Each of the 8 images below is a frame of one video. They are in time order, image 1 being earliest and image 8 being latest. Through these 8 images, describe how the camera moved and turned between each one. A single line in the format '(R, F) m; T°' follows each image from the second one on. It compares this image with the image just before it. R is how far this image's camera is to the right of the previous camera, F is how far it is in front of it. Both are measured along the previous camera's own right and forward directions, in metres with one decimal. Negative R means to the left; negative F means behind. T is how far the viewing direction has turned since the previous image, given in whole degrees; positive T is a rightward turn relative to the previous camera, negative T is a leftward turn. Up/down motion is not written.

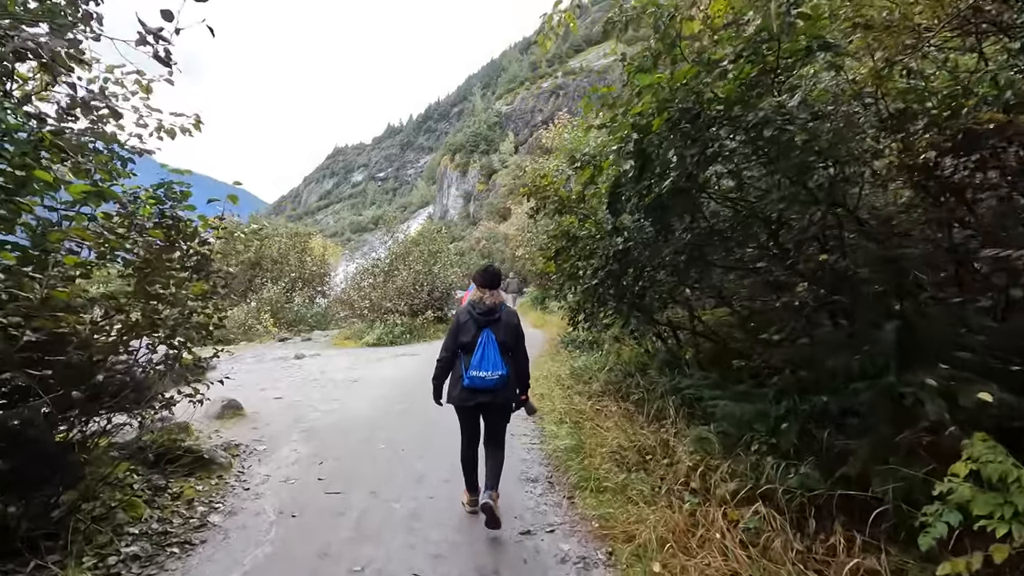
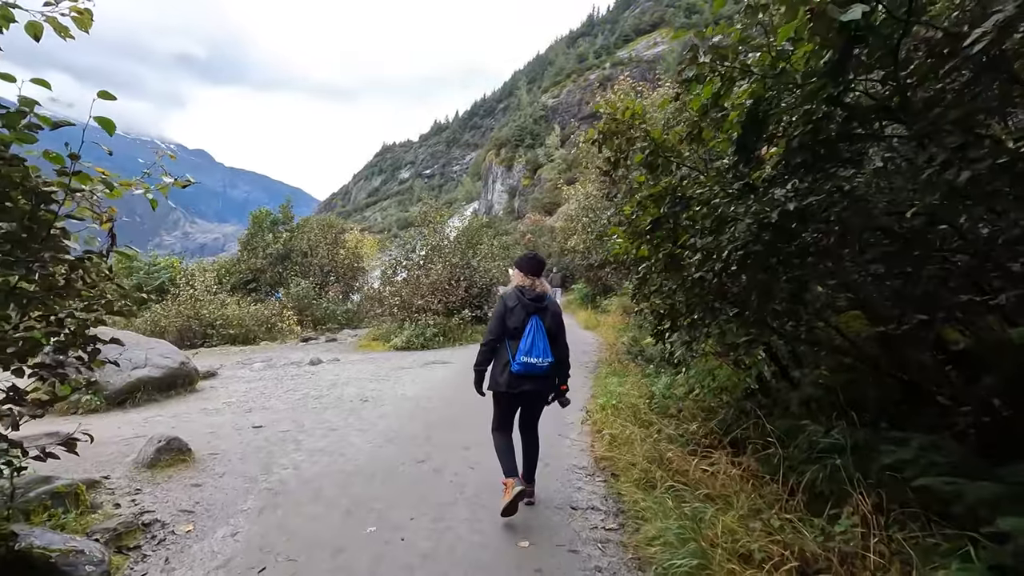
(-0.2, +2.3) m; -5°
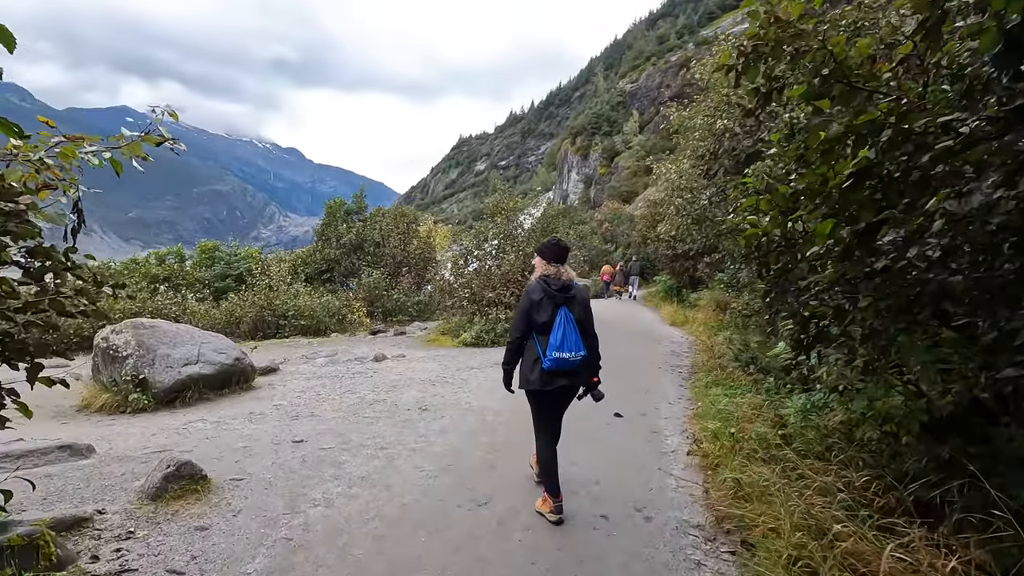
(-0.1, +1.2) m; -8°
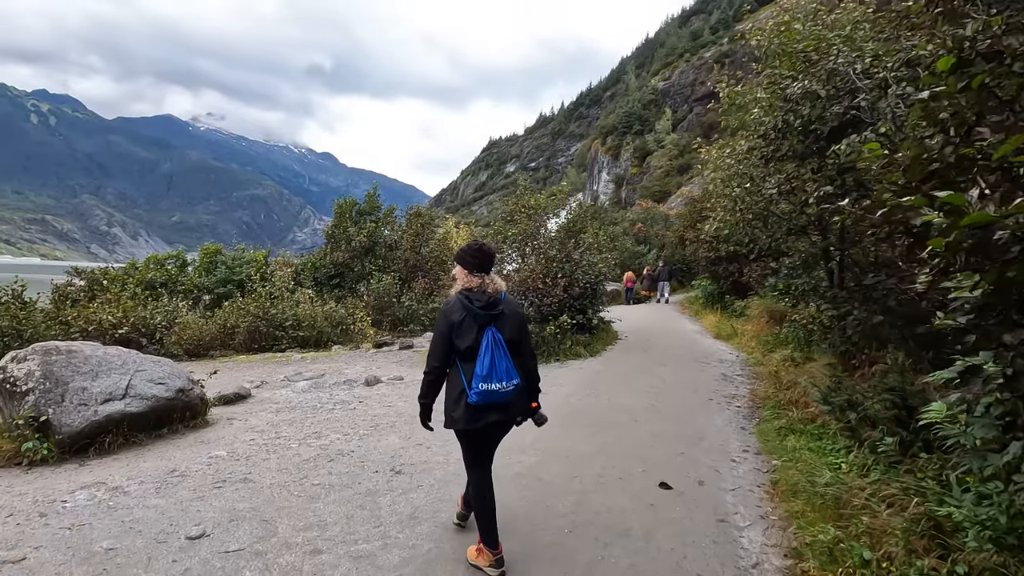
(+0.2, +1.8) m; -3°
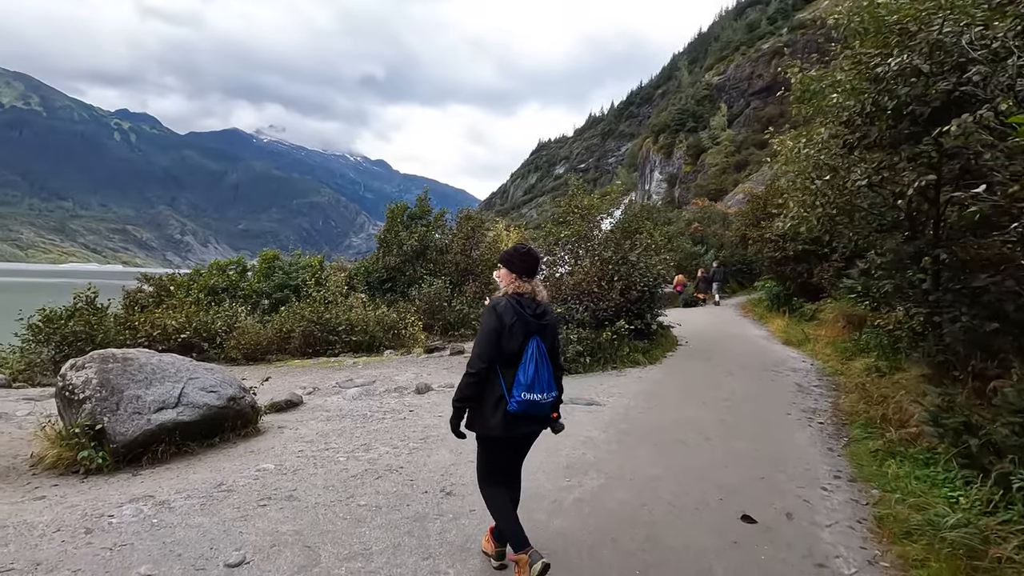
(-0.1, +0.4) m; -5°
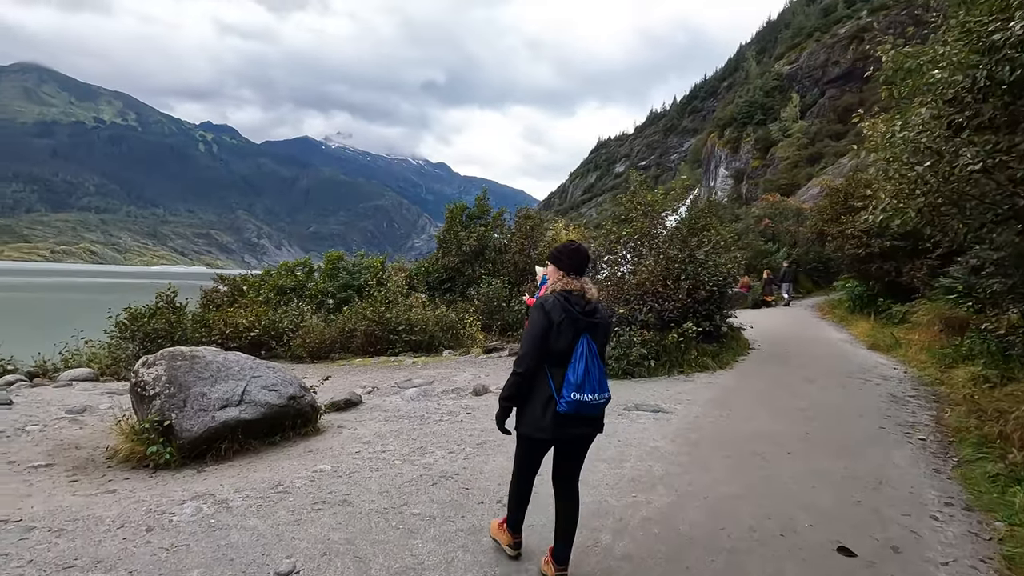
(0.0, +0.3) m; -6°
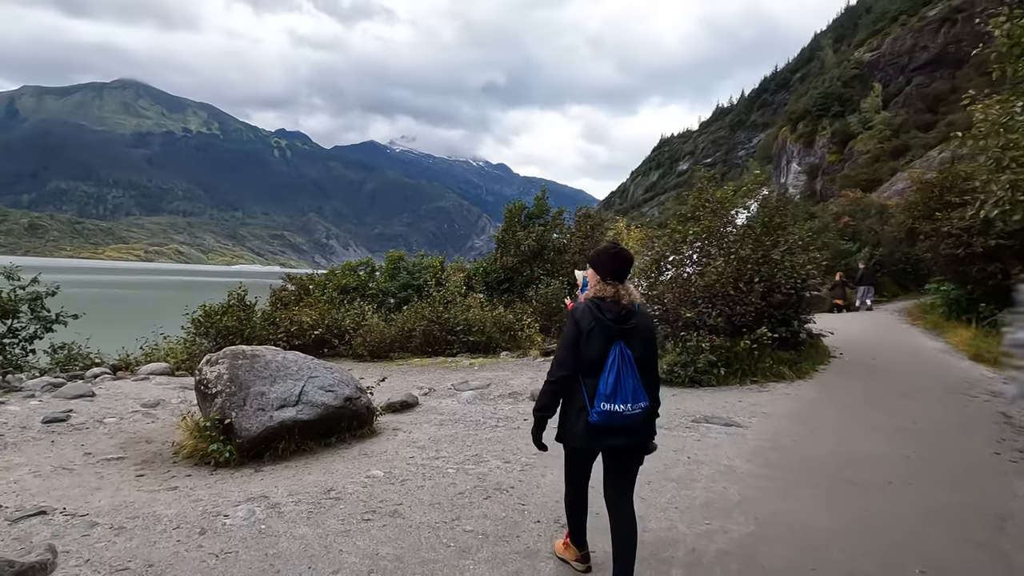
(0.0, +0.3) m; -6°
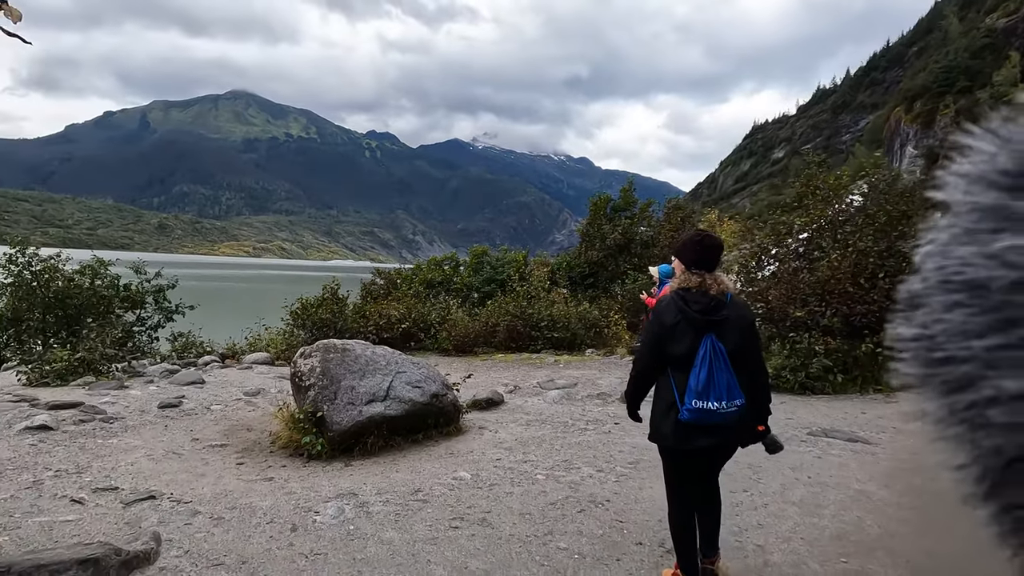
(-0.1, +0.3) m; -9°
